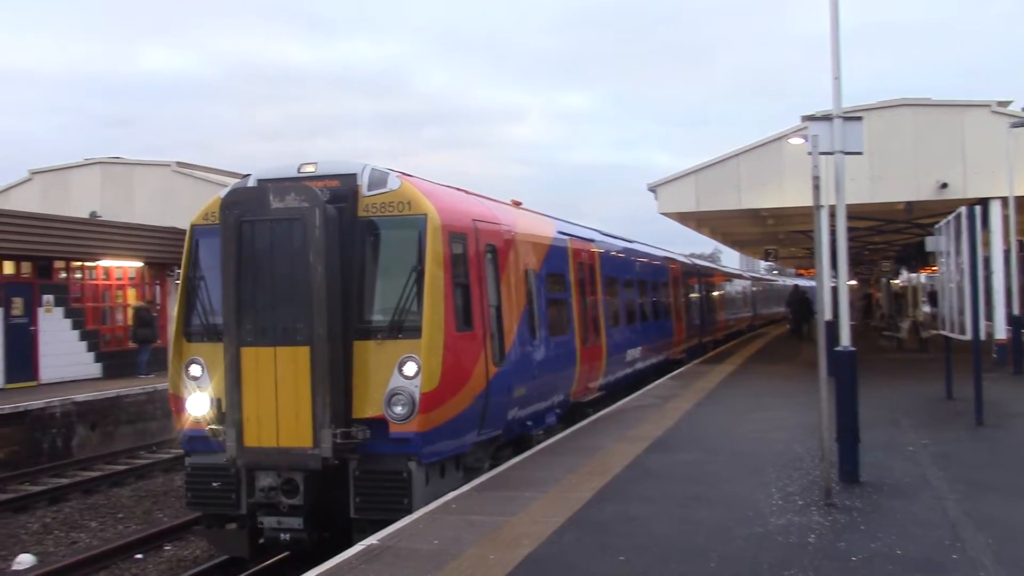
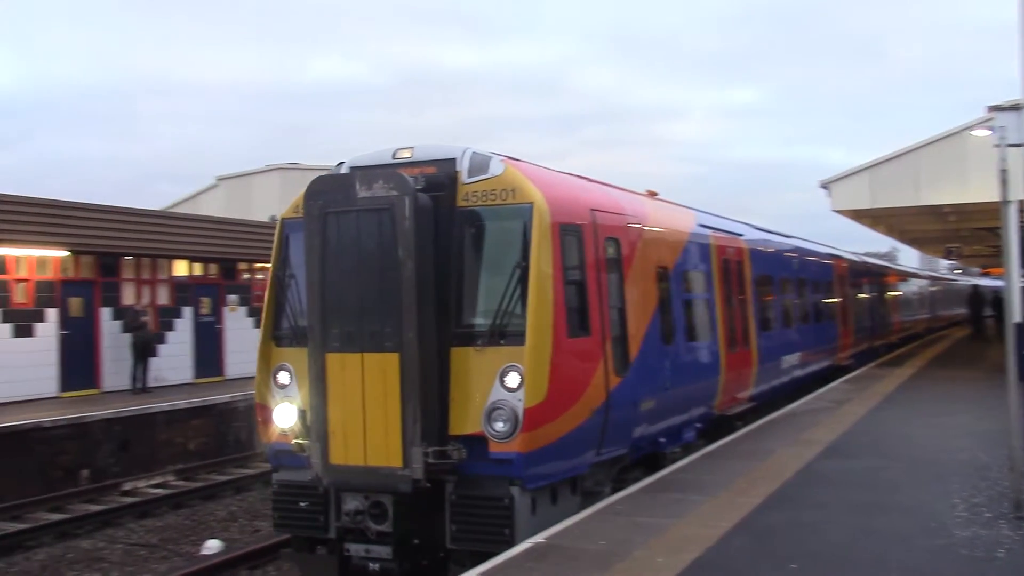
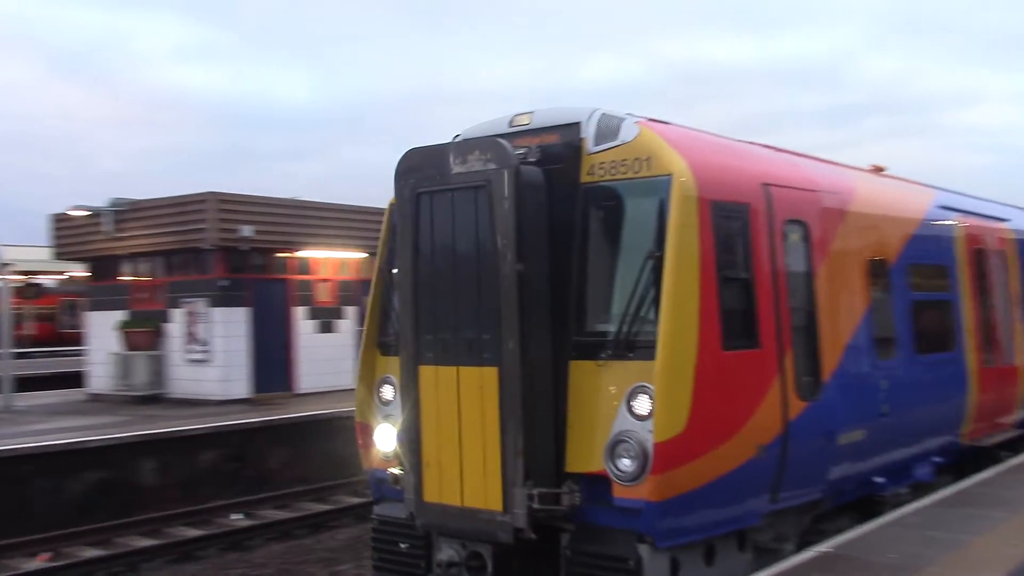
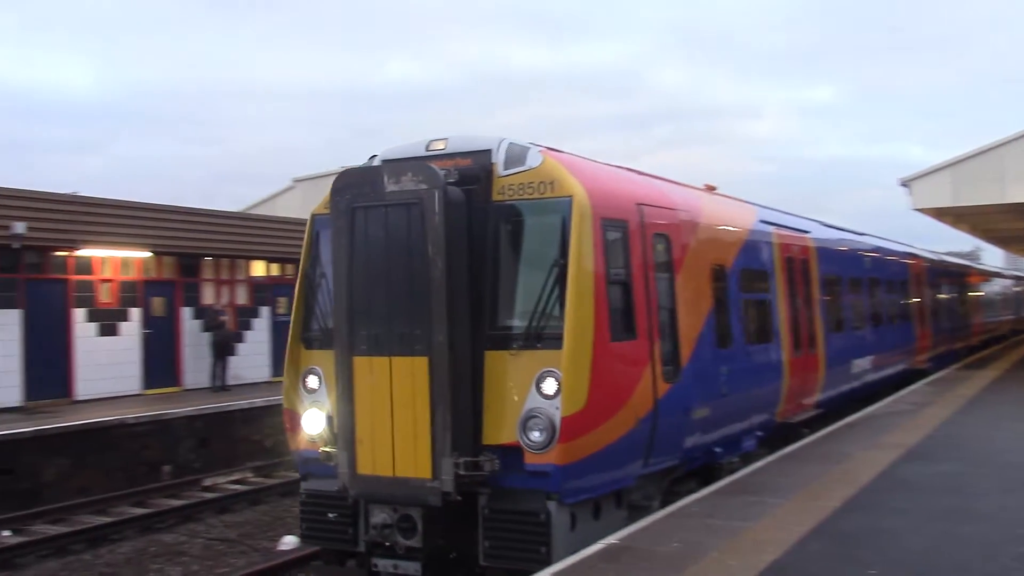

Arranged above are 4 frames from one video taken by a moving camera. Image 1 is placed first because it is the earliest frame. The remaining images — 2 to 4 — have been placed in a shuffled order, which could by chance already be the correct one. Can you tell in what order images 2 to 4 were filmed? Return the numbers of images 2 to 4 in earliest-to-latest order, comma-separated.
2, 4, 3
